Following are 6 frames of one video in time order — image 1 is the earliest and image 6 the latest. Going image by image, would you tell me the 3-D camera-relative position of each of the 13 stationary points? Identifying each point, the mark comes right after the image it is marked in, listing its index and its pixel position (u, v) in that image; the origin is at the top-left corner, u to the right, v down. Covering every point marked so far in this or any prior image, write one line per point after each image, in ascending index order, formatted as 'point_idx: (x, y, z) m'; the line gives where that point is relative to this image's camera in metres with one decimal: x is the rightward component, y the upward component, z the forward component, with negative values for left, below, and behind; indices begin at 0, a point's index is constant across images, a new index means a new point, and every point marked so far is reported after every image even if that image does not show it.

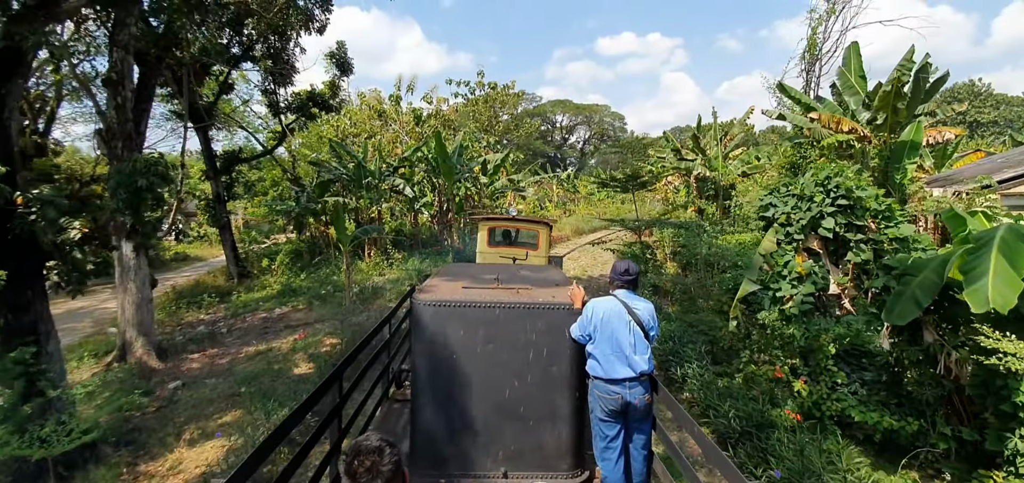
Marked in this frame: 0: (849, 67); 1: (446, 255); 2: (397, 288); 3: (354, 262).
0: (+6.9, +3.6, +10.2) m
1: (-1.9, -0.4, +13.7) m
2: (-2.7, -1.1, +11.7) m
3: (-4.8, -0.6, +14.7) m
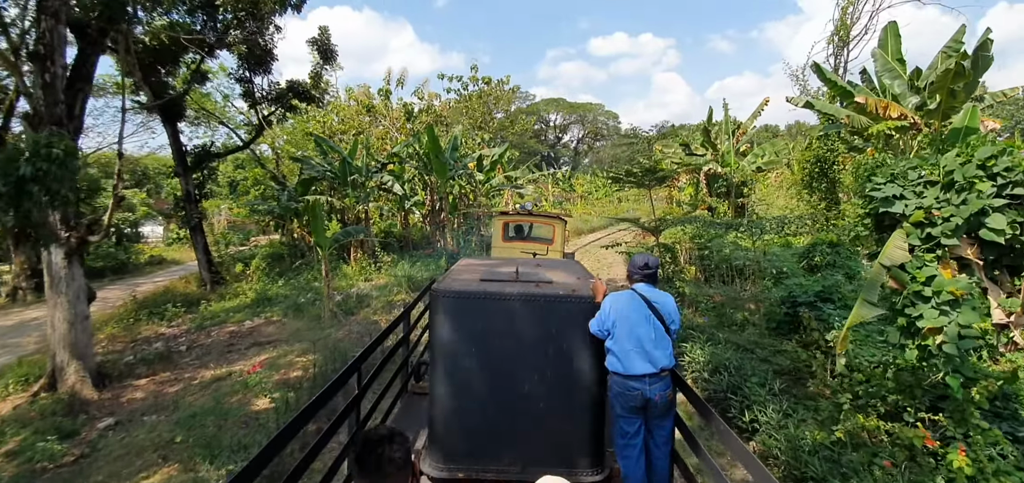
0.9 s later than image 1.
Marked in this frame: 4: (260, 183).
0: (+6.9, +3.6, +9.1) m
1: (-1.9, -0.5, +12.5) m
2: (-2.7, -1.1, +10.5) m
3: (-4.8, -0.7, +13.5) m
4: (-8.3, +1.9, +16.4) m
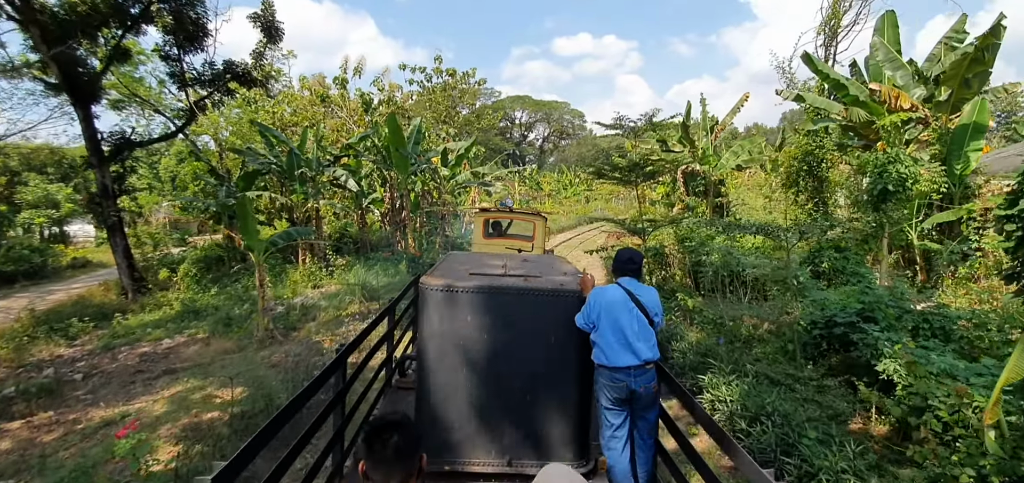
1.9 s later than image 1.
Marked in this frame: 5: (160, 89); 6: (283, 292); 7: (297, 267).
0: (+6.4, +3.5, +8.5) m
1: (-2.6, -0.5, +11.2) m
2: (-3.3, -1.2, +9.2) m
3: (-5.6, -0.7, +12.0) m
4: (-9.3, +1.9, +14.6) m
5: (-12.3, +5.3, +17.3) m
6: (-4.9, -1.1, +10.6) m
7: (-5.4, -0.6, +12.3) m
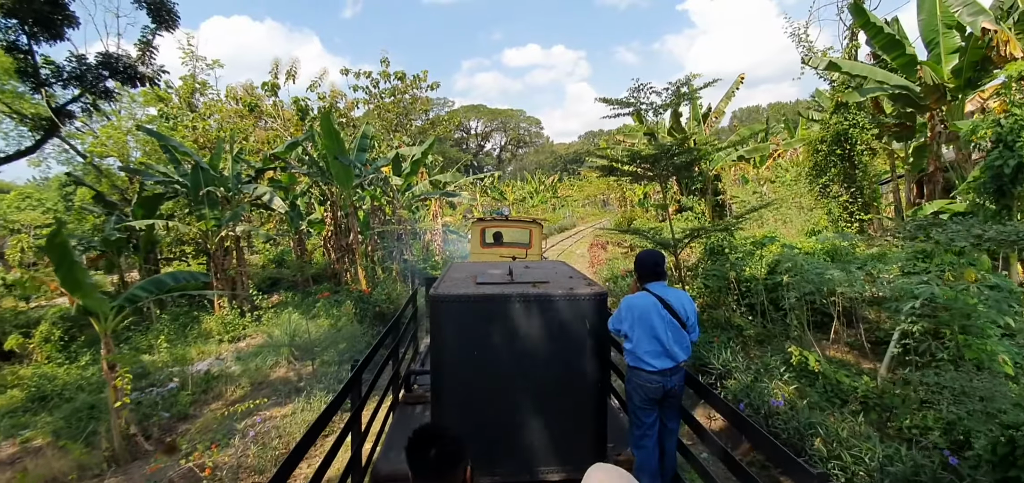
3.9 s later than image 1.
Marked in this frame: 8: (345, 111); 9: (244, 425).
0: (+5.9, +3.6, +6.7) m
1: (-3.0, -1.1, +8.7) m
2: (-3.5, -1.7, +6.6) m
3: (-6.0, -1.5, +9.2) m
4: (-10.1, +0.8, +11.6) m
5: (-13.5, +4.0, +14.1) m
6: (-5.2, -1.8, +7.9) m
7: (-5.8, -1.4, +9.6) m
8: (-6.2, +4.8, +18.4) m
9: (-2.7, -1.8, +4.8) m
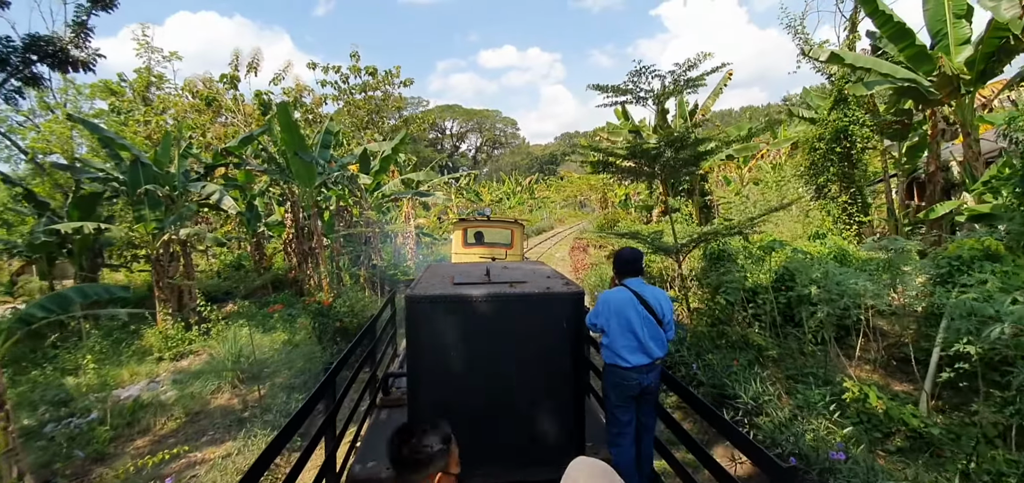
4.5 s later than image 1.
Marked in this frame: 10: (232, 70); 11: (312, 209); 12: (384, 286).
0: (+5.7, +3.5, +6.3) m
1: (-3.3, -1.1, +7.8) m
2: (-3.7, -1.8, +5.7) m
3: (-6.3, -1.6, +8.1) m
4: (-10.6, +0.7, +10.3) m
5: (-14.1, +3.9, +12.6) m
6: (-5.5, -1.9, +6.8) m
7: (-6.2, -1.5, +8.5) m
8: (-7.0, +4.7, +17.3) m
9: (-2.8, -1.9, +3.9) m
10: (-9.6, +5.8, +16.8) m
11: (-3.9, +0.6, +9.7) m
12: (-2.7, -0.9, +10.5) m
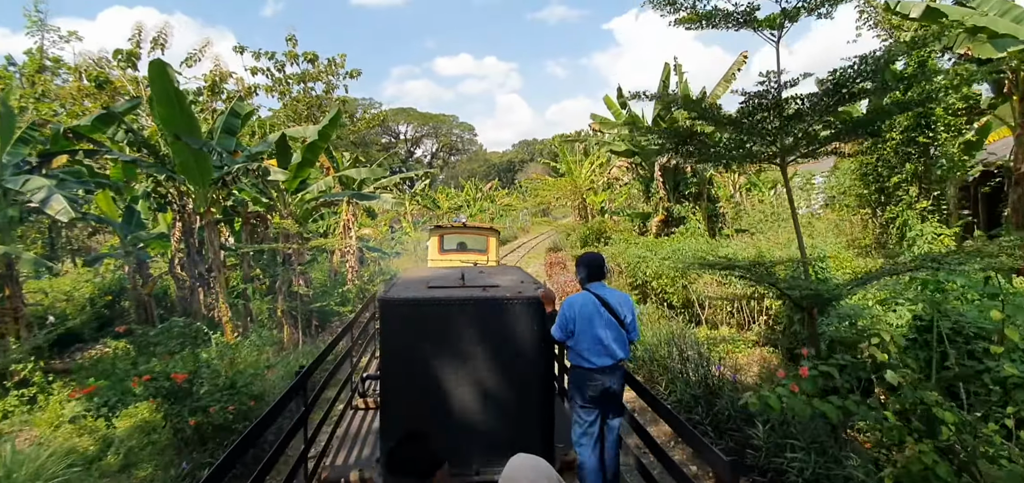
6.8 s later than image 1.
0: (+5.5, +3.3, +4.5) m
1: (-3.5, -1.4, +5.1) m
2: (-3.7, -2.0, +2.9) m
3: (-6.6, -1.8, +5.2) m
4: (-11.0, +0.4, +7.0) m
5: (-14.7, +3.5, +9.0) m
6: (-5.6, -2.1, +4.0) m
7: (-6.5, -1.8, +5.6) m
8: (-8.0, +4.3, +14.3) m
9: (-2.7, -2.0, +1.2) m
10: (-10.6, +5.4, +13.7) m
11: (-4.3, +0.4, +7.0) m
12: (-3.2, -1.2, +7.9) m
